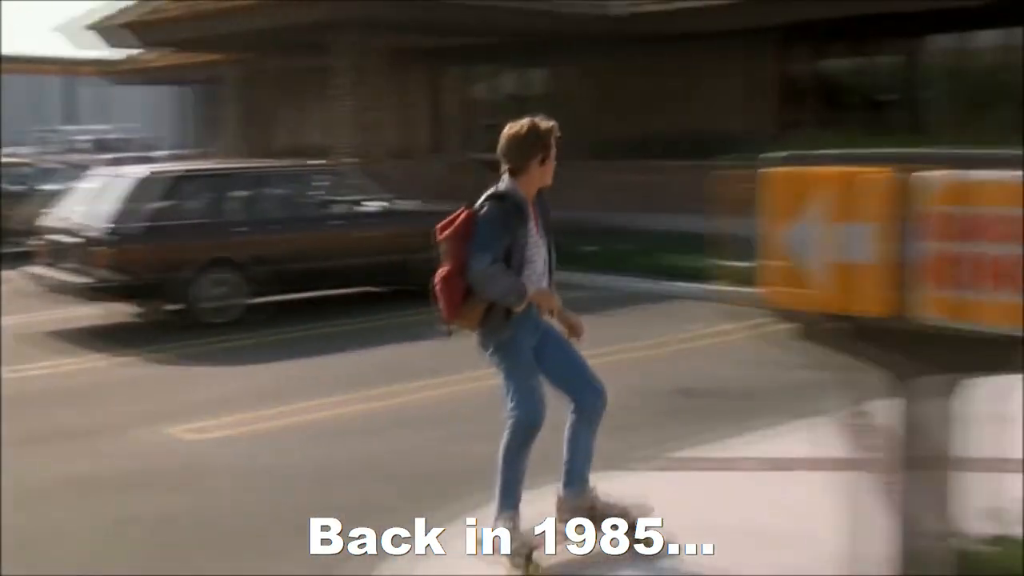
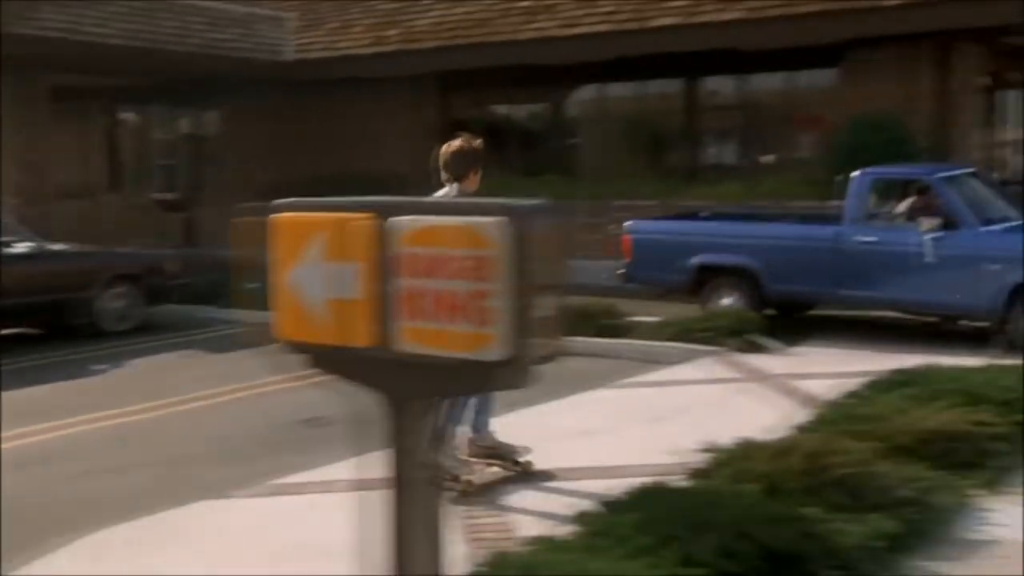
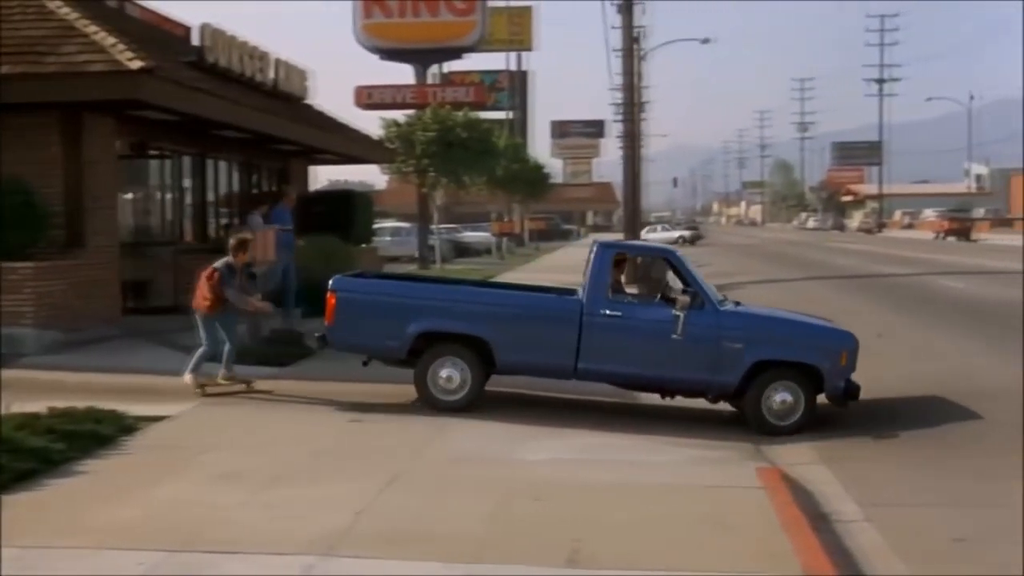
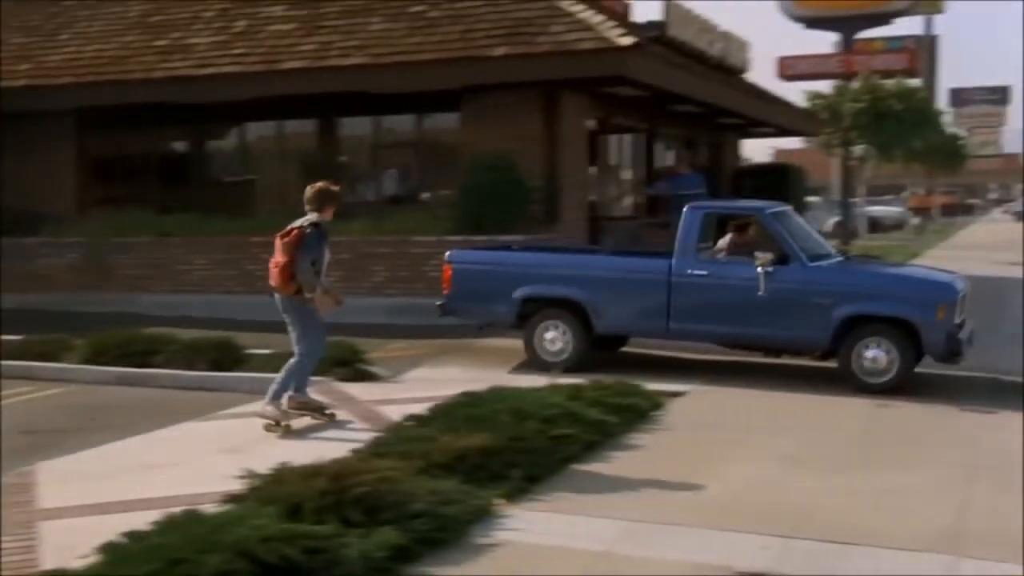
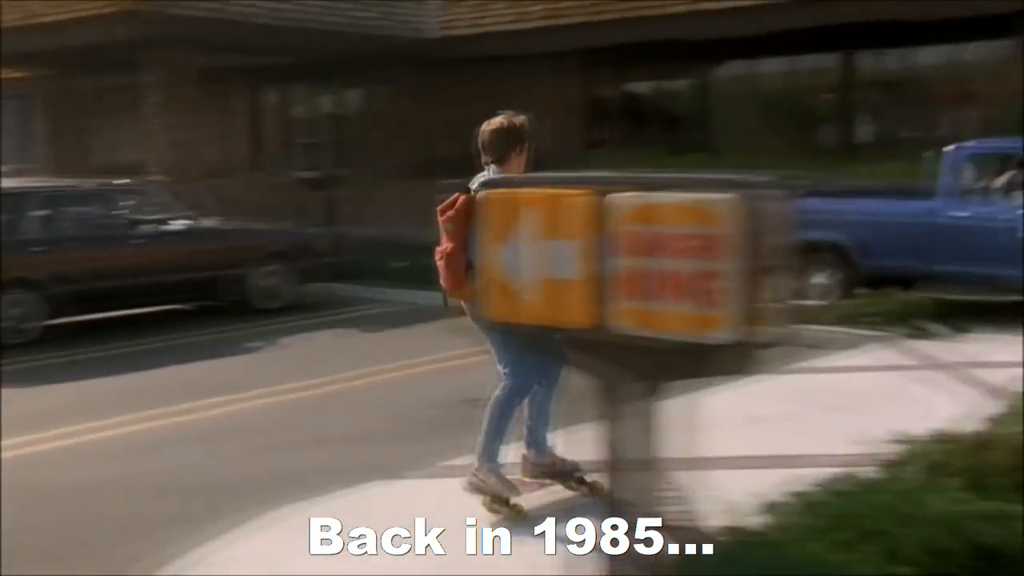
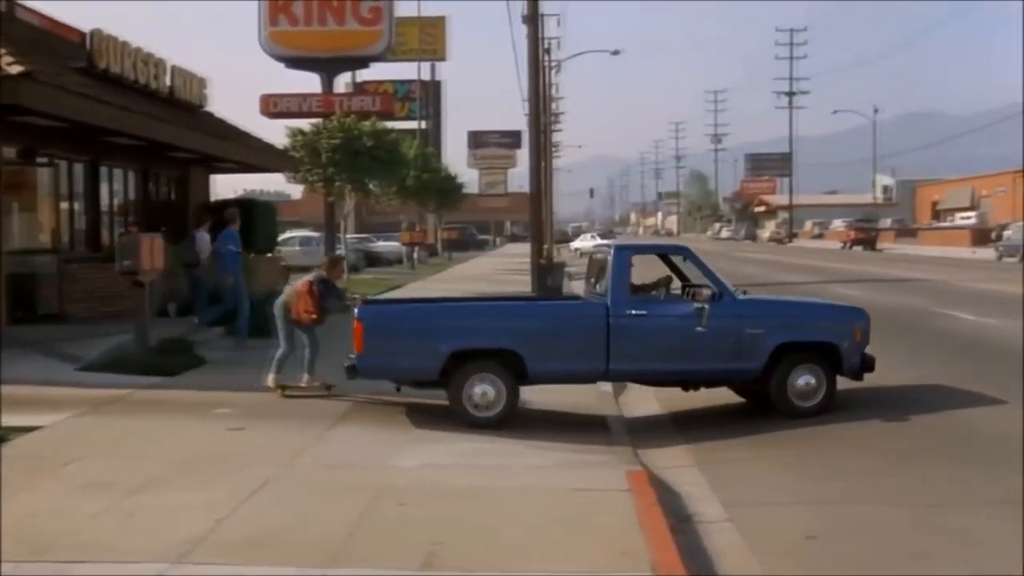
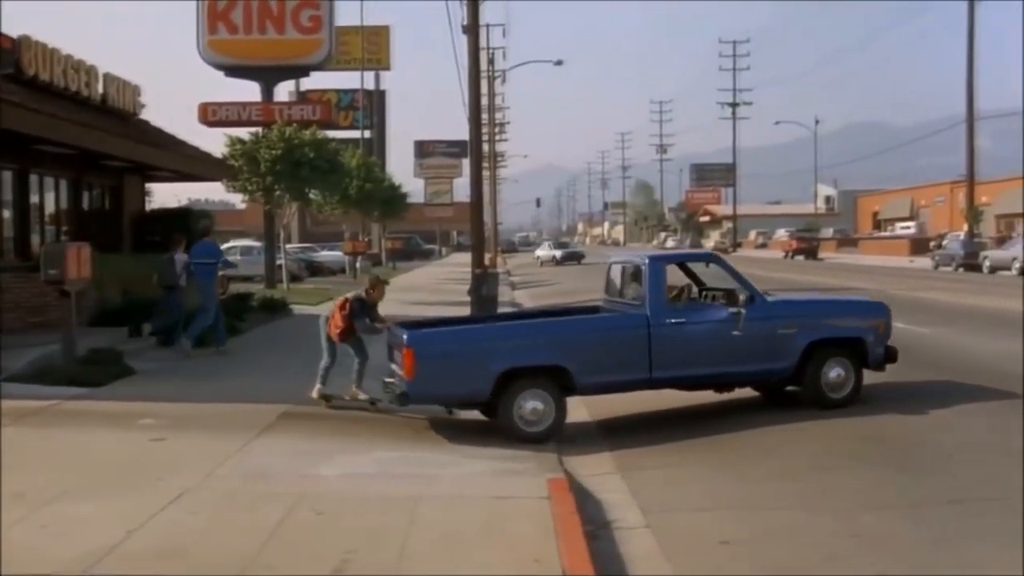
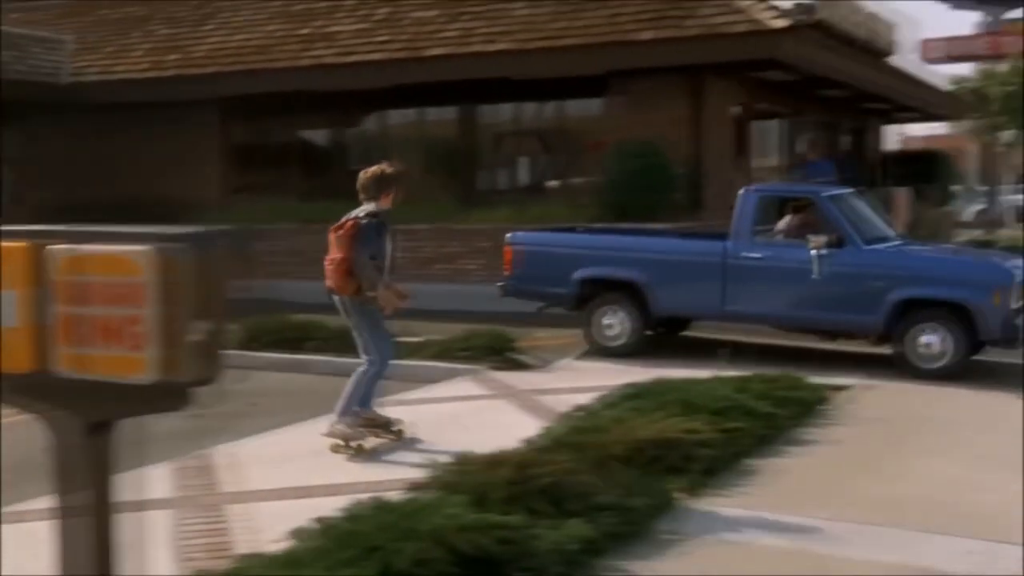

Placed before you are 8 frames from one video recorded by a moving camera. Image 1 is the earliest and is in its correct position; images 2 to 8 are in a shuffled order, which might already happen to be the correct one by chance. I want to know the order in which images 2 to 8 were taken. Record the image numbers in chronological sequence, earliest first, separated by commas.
5, 2, 8, 4, 3, 6, 7
